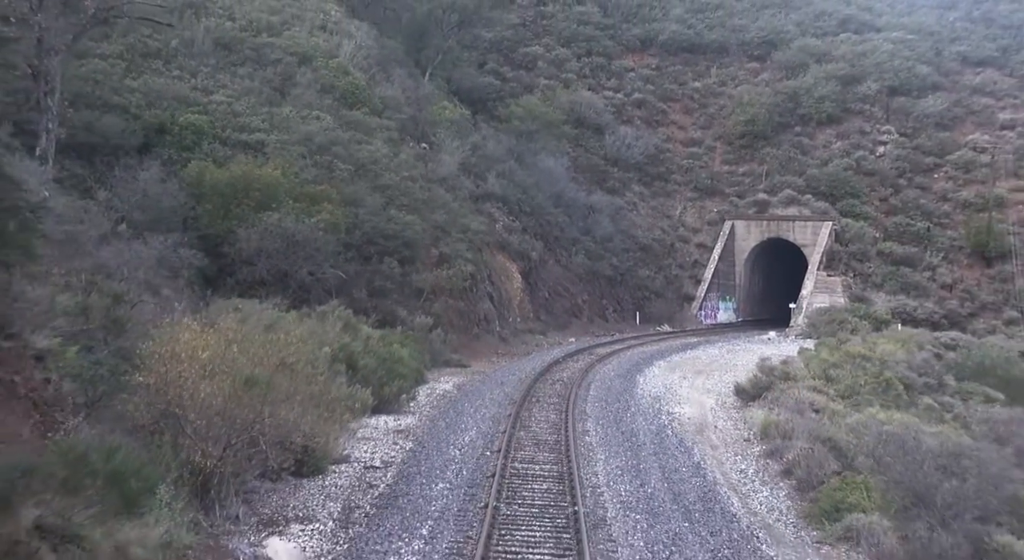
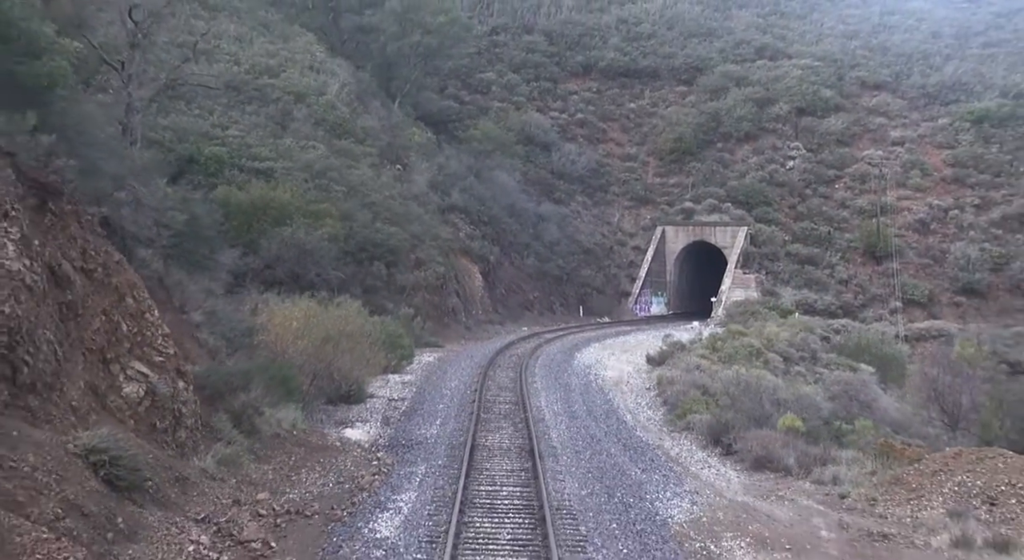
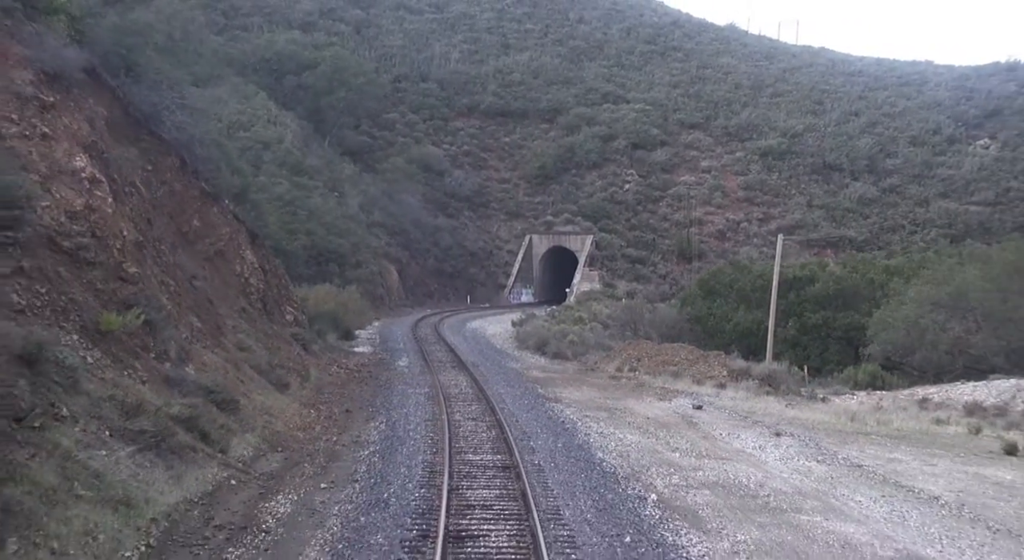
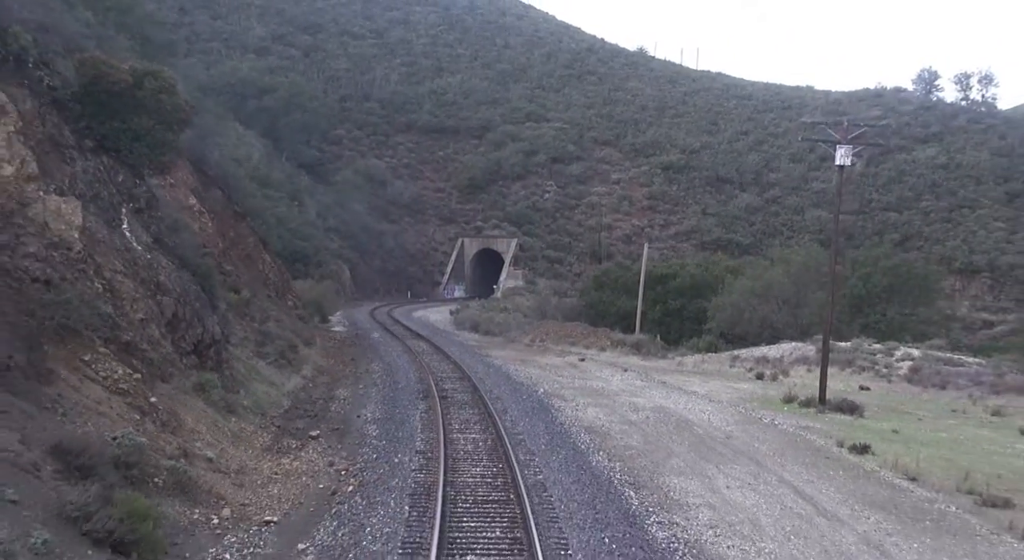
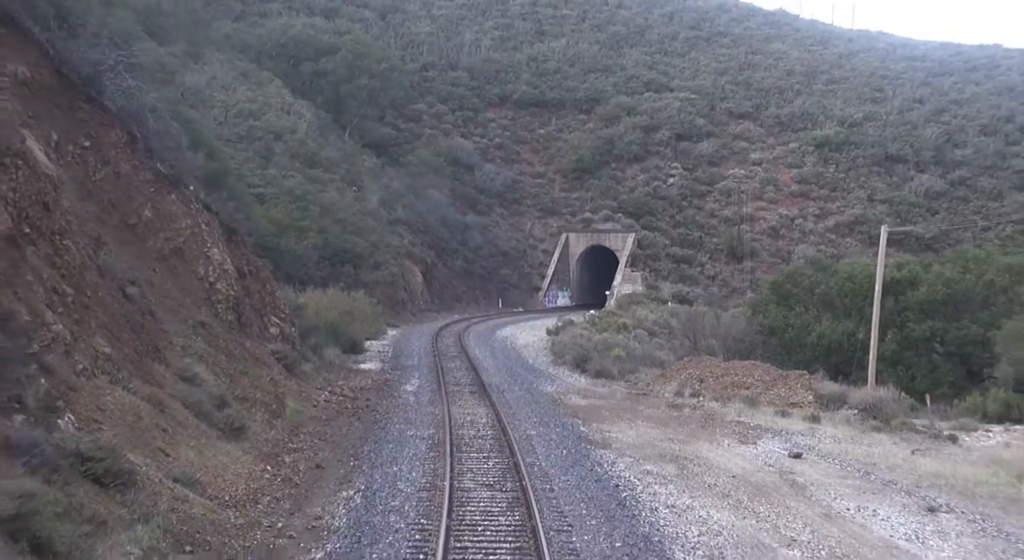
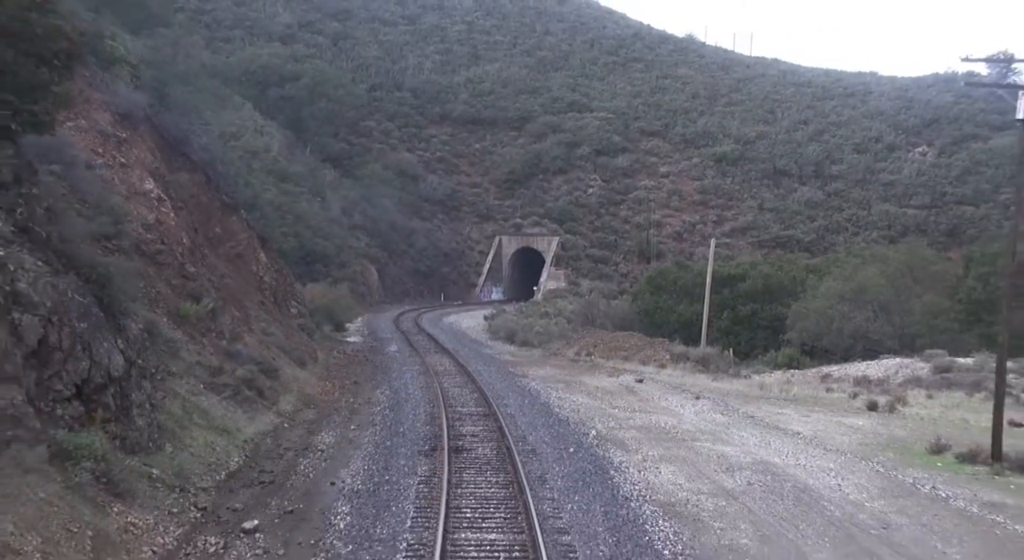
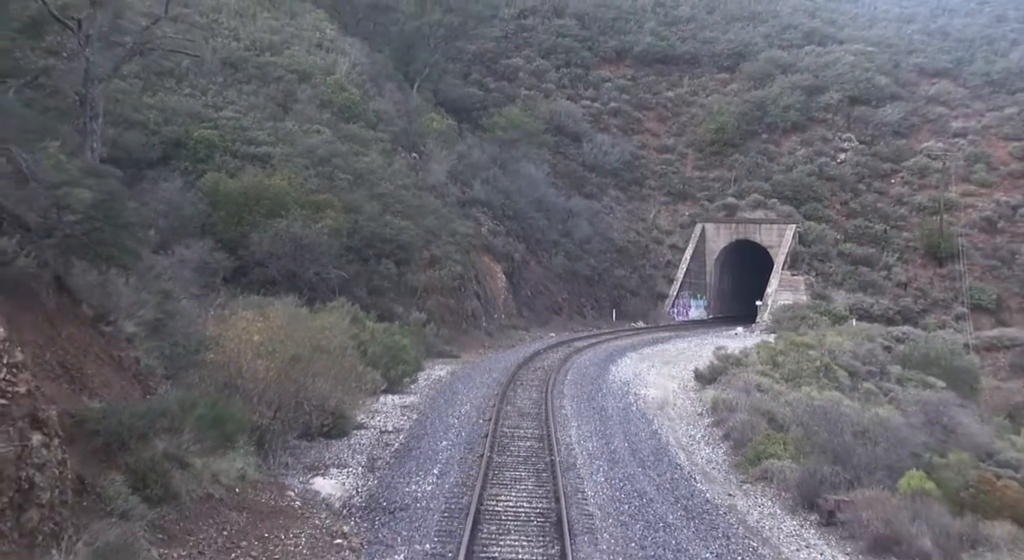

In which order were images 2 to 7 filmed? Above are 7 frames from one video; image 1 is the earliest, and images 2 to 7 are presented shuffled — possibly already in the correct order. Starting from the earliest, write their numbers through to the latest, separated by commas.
7, 2, 5, 3, 6, 4
